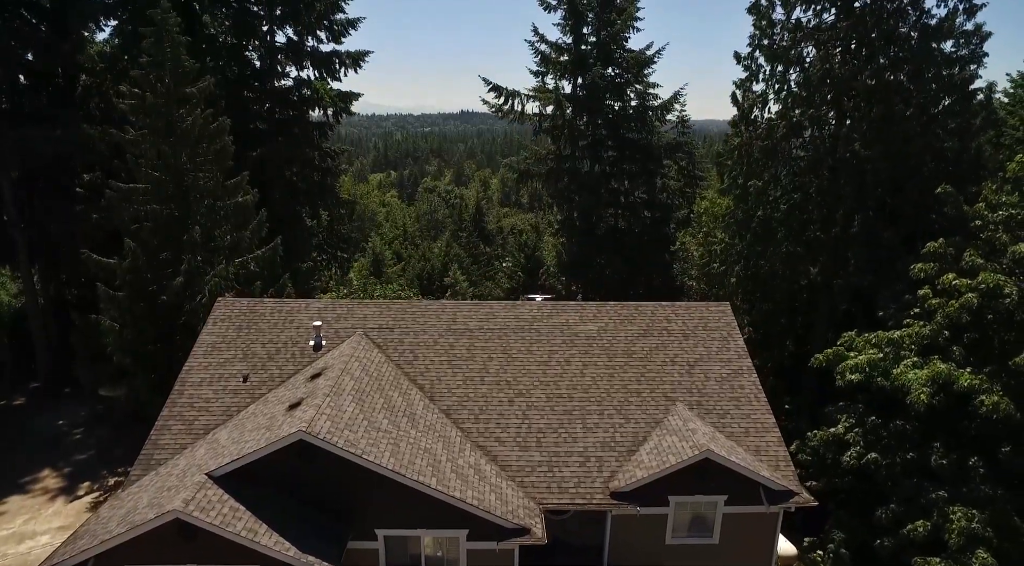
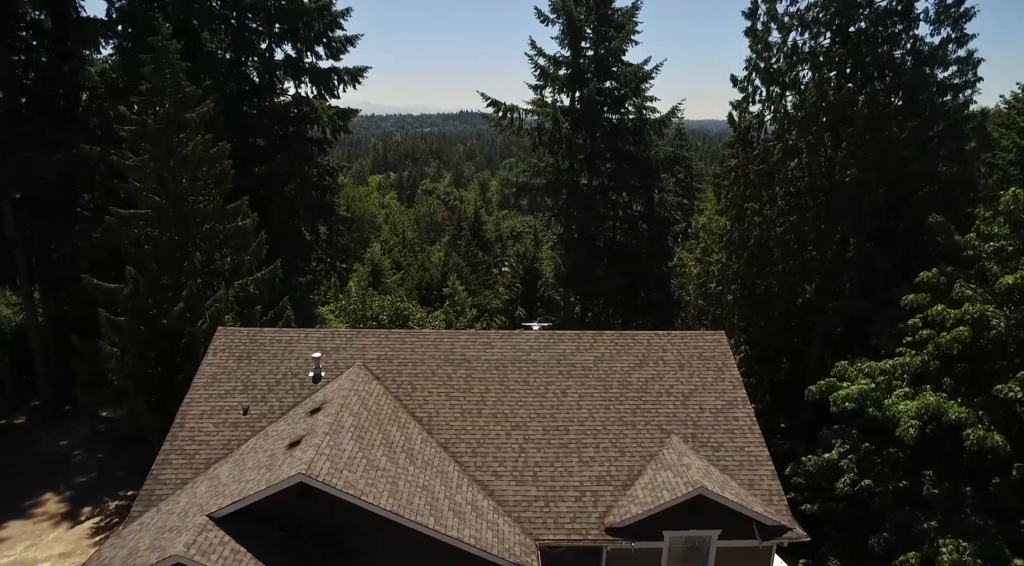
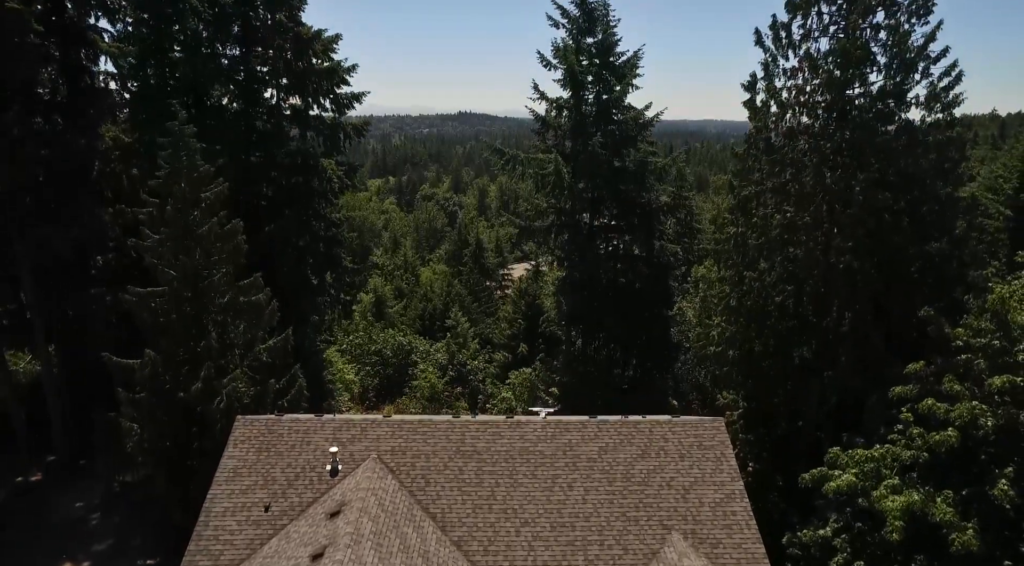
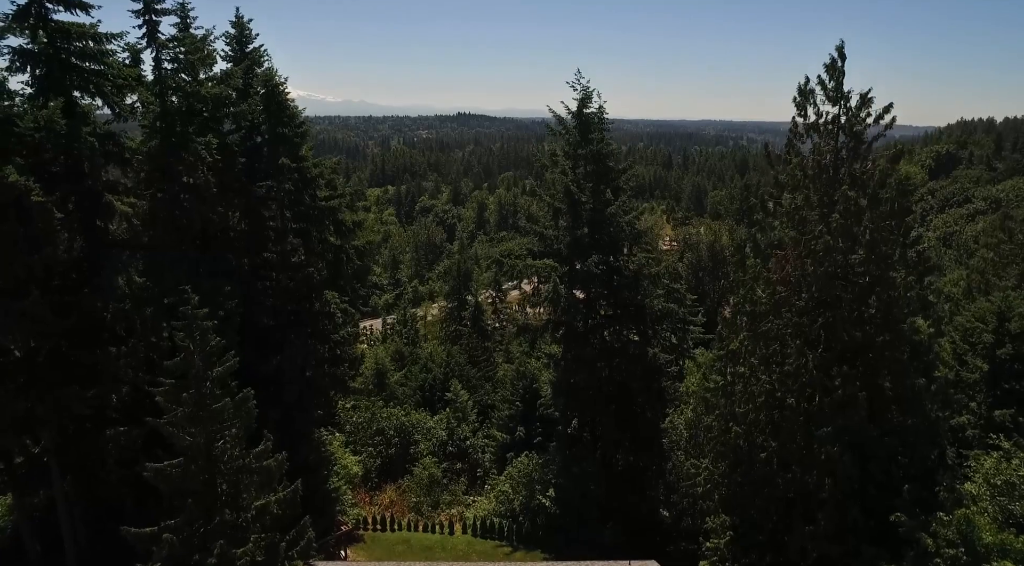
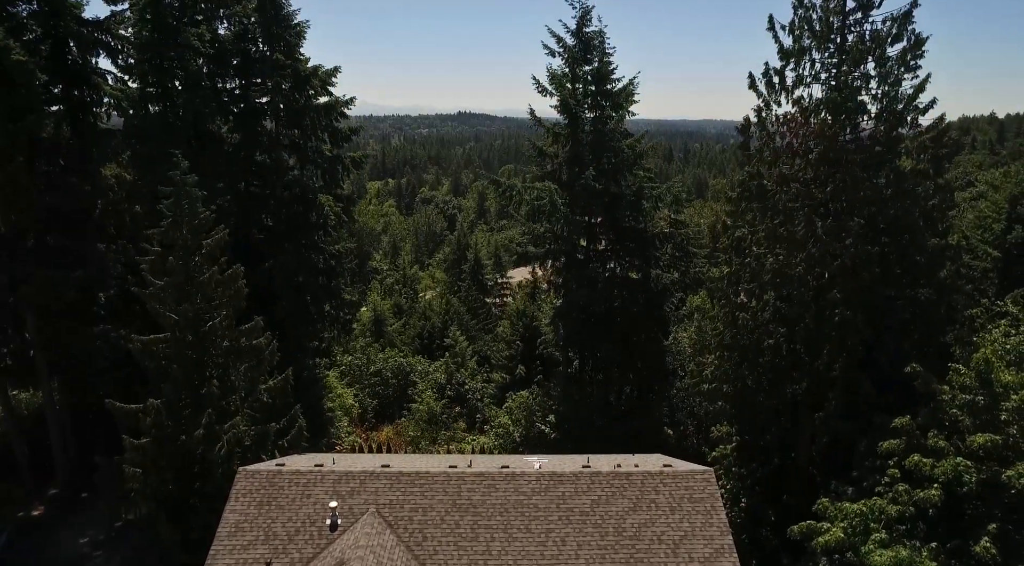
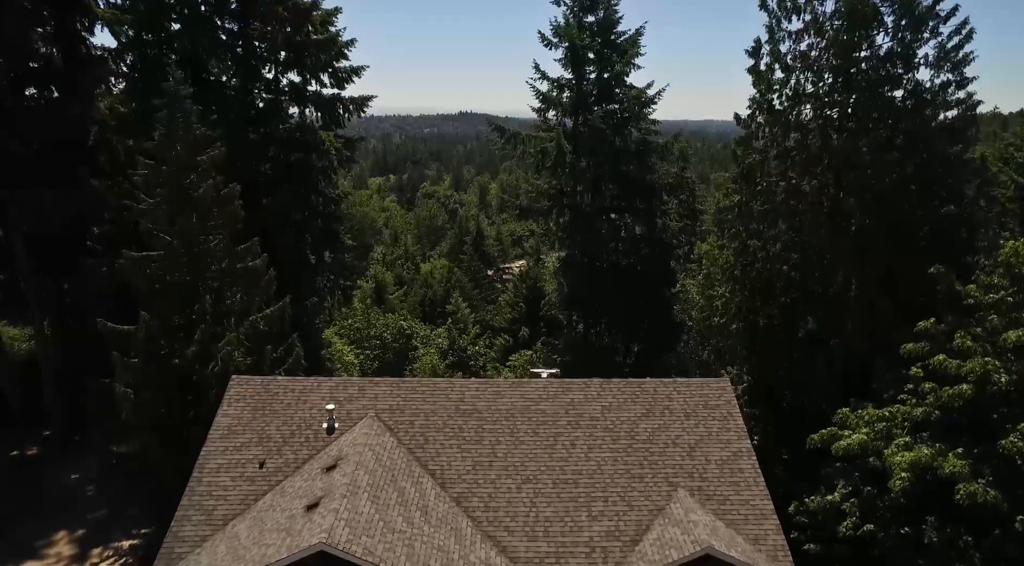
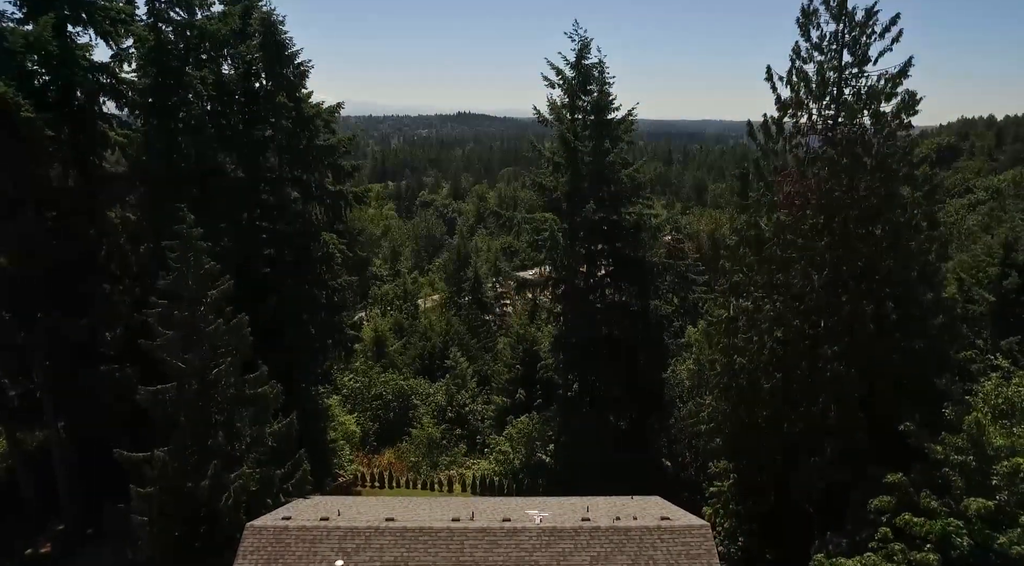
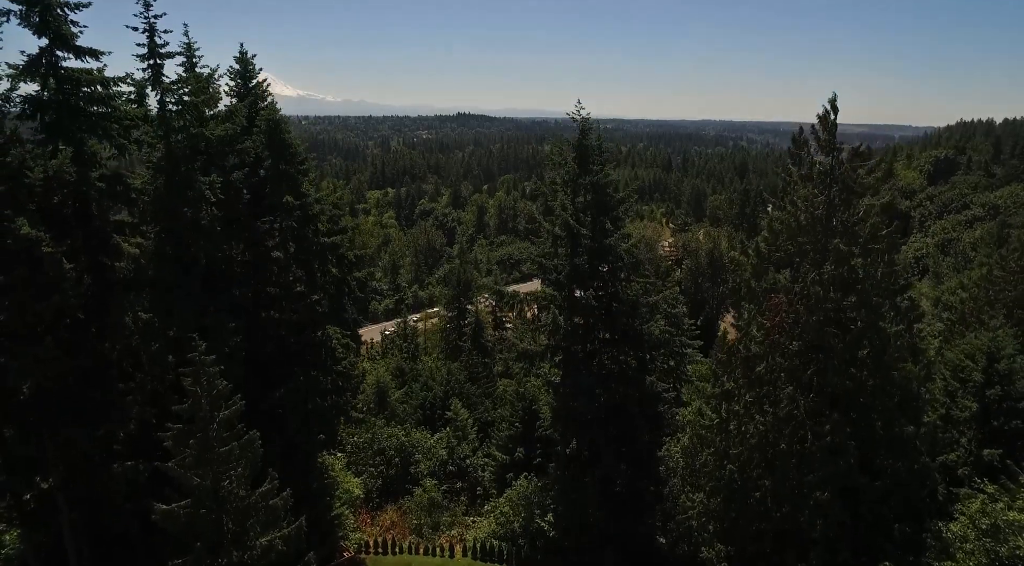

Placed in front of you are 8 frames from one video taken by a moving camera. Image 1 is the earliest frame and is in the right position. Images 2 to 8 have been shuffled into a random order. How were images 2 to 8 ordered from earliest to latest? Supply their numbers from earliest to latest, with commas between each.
2, 6, 3, 5, 7, 4, 8
